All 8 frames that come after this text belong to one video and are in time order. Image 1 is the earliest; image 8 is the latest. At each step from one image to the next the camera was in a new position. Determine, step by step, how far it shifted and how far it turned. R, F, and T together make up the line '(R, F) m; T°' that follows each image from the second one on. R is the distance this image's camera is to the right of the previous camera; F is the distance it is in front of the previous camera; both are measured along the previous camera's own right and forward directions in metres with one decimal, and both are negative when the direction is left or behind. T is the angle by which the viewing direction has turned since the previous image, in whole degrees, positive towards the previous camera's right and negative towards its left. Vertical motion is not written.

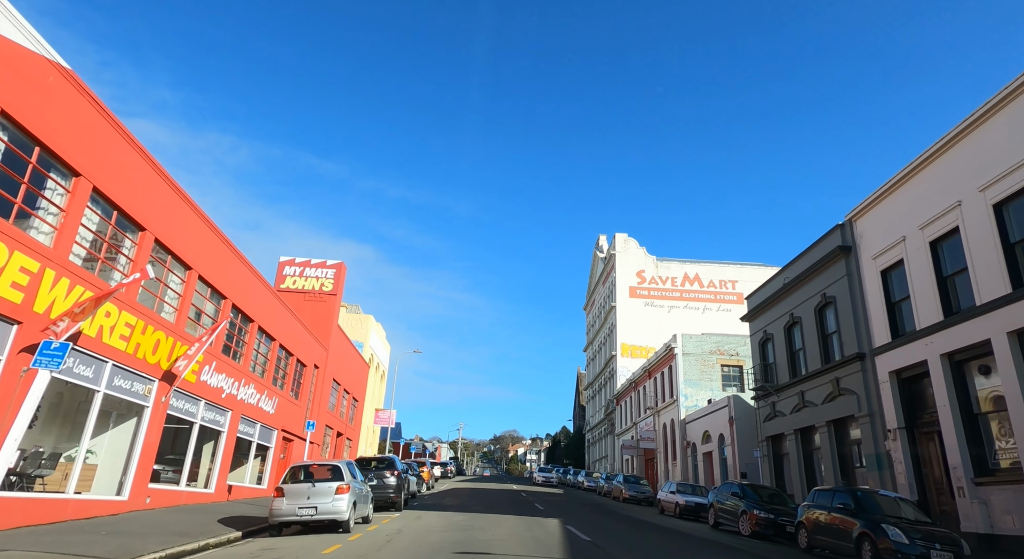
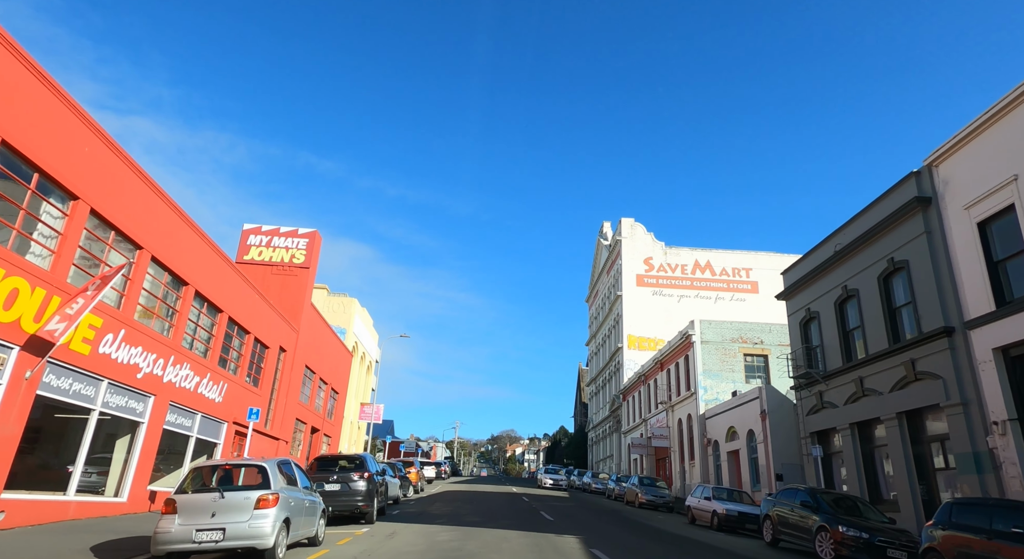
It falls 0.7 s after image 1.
(-0.1, +4.1) m; 0°
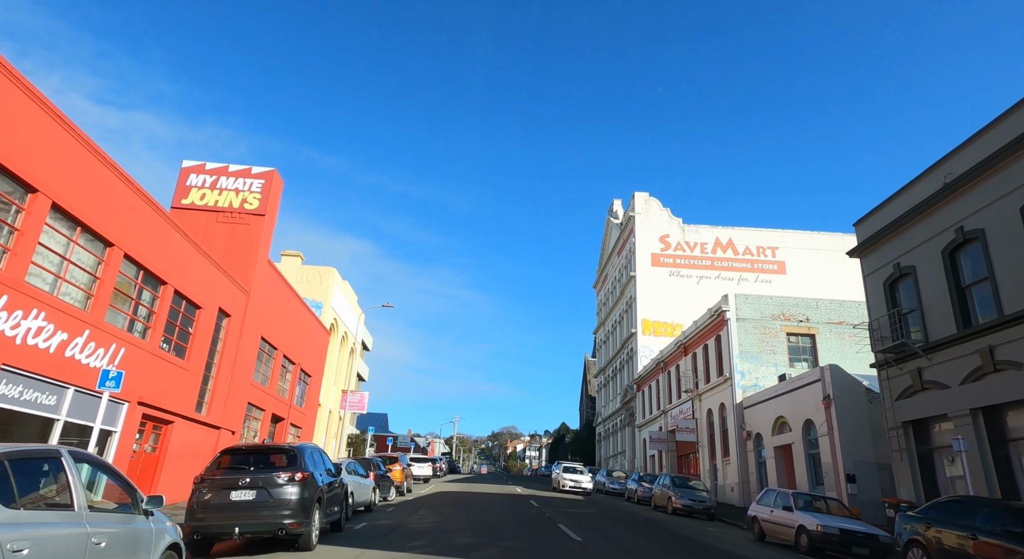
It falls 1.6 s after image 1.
(-0.1, +5.3) m; 0°
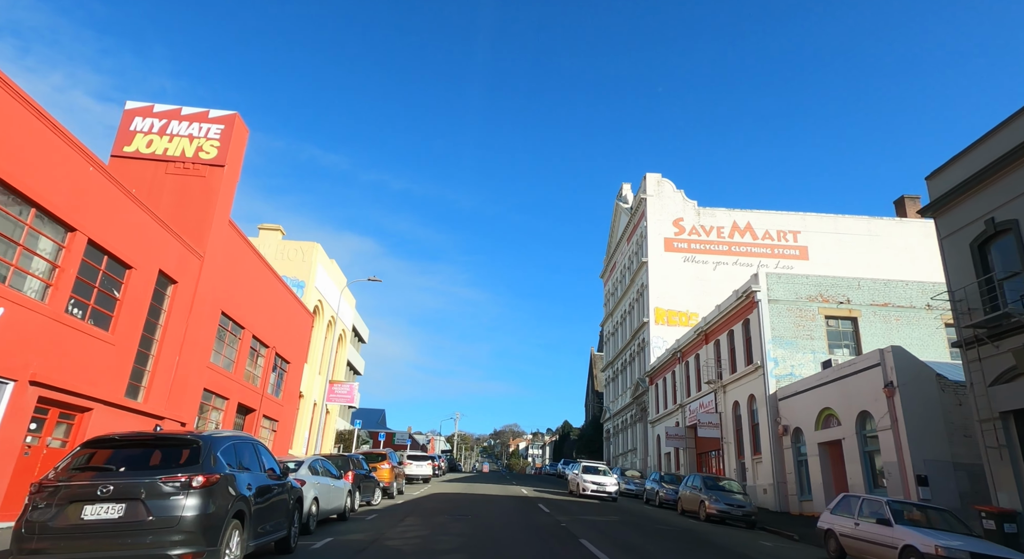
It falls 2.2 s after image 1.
(-0.1, +3.4) m; 0°
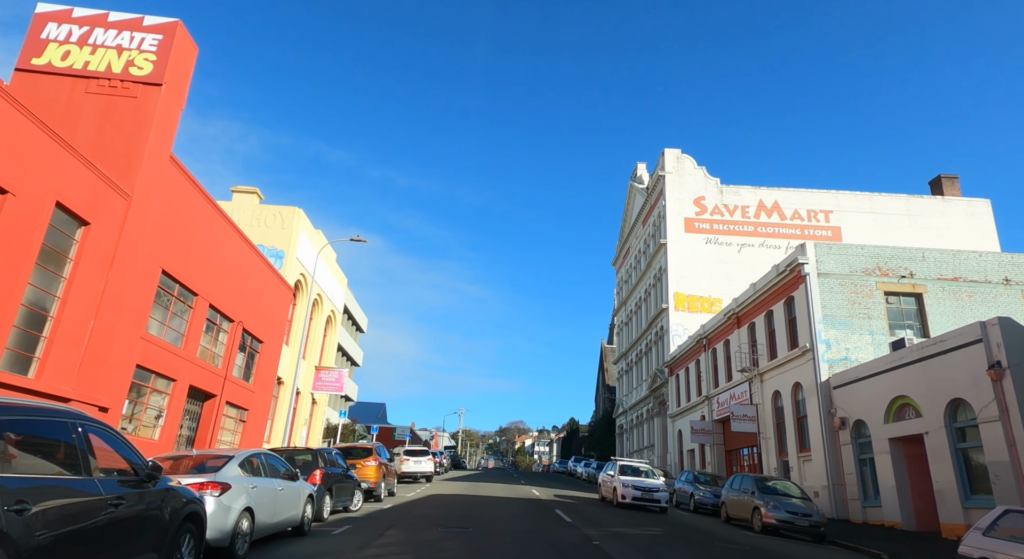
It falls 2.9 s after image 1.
(-0.1, +3.7) m; 0°
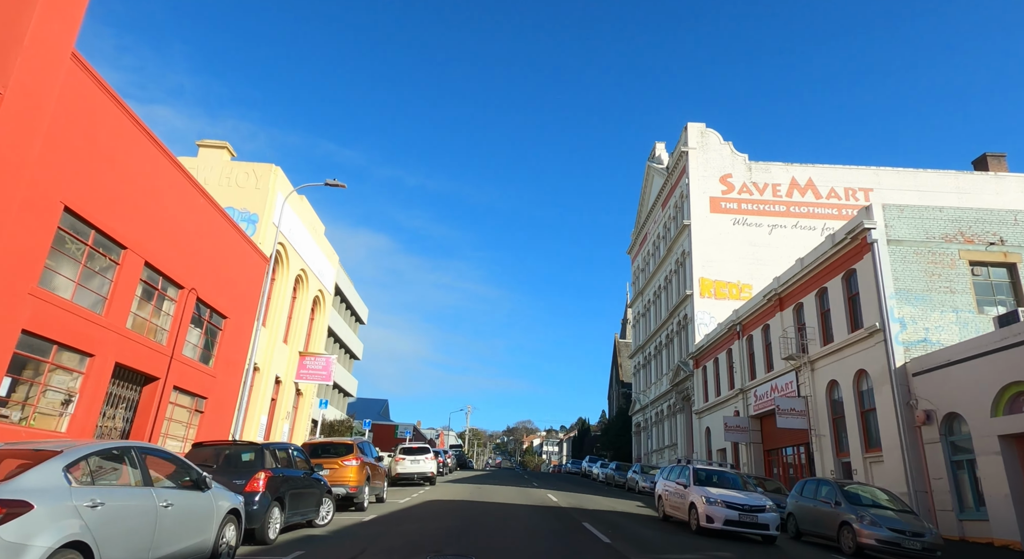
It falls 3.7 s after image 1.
(-0.1, +3.7) m; -1°
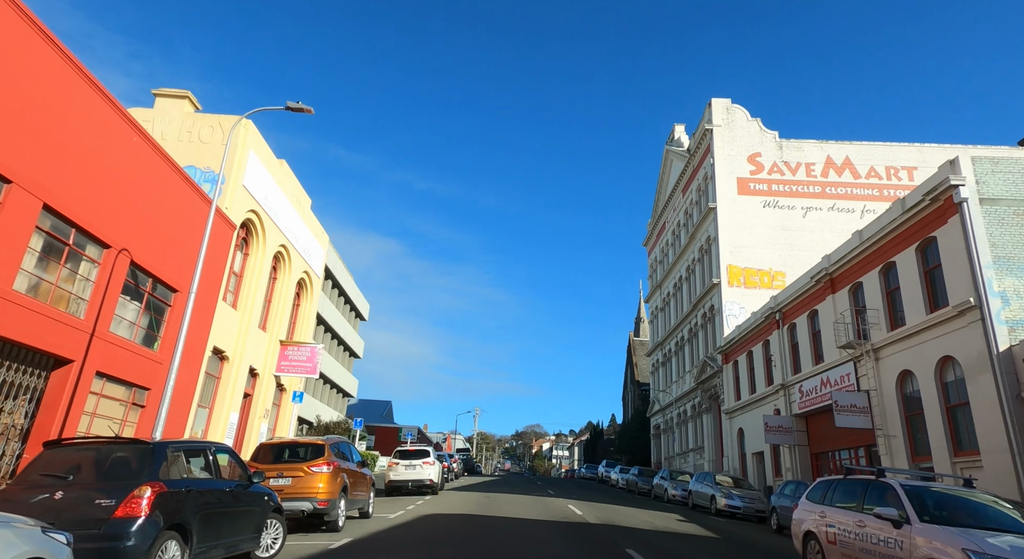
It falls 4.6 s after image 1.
(-0.1, +3.5) m; -1°
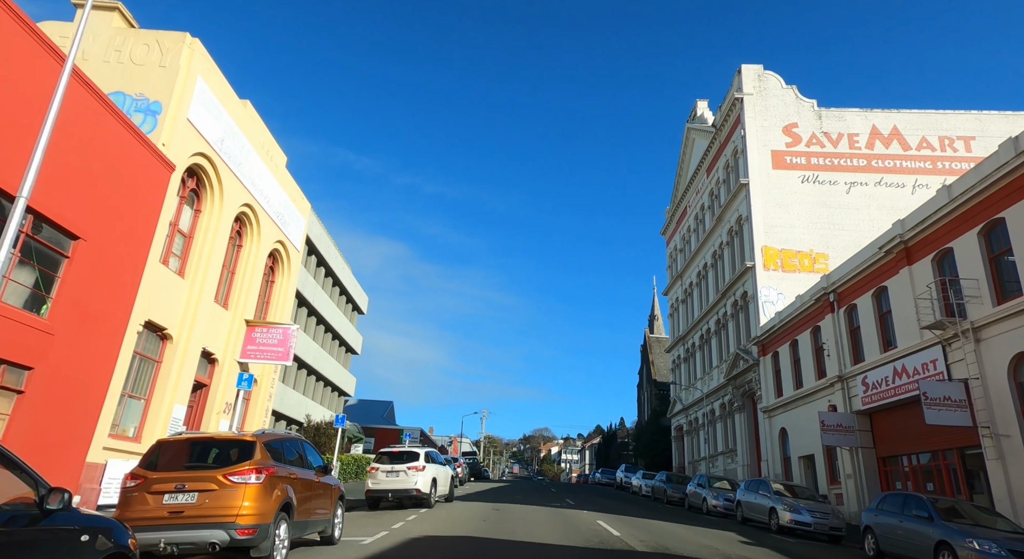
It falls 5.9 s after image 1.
(-0.2, +3.9) m; -1°
